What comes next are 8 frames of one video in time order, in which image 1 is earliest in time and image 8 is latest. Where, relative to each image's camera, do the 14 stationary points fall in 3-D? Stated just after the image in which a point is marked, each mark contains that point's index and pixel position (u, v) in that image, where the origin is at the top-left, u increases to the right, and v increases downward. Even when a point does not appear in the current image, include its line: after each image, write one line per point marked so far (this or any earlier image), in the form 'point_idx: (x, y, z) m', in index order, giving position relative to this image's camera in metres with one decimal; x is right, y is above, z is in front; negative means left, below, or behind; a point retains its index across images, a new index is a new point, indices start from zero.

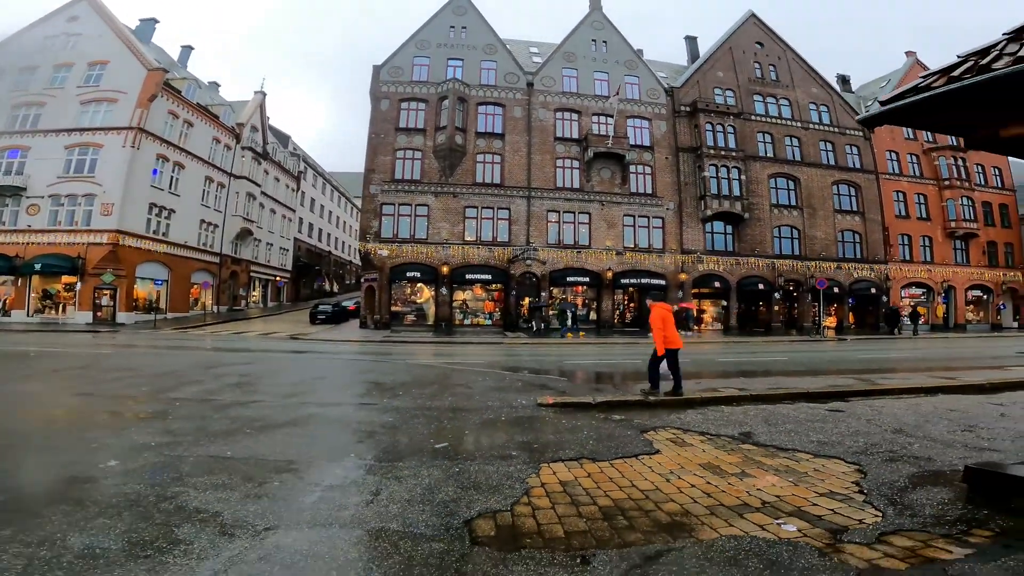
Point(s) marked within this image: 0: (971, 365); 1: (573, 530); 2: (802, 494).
0: (+10.8, -1.8, +11.2) m
1: (+0.3, -1.3, +2.7) m
2: (+1.9, -1.4, +3.2) m
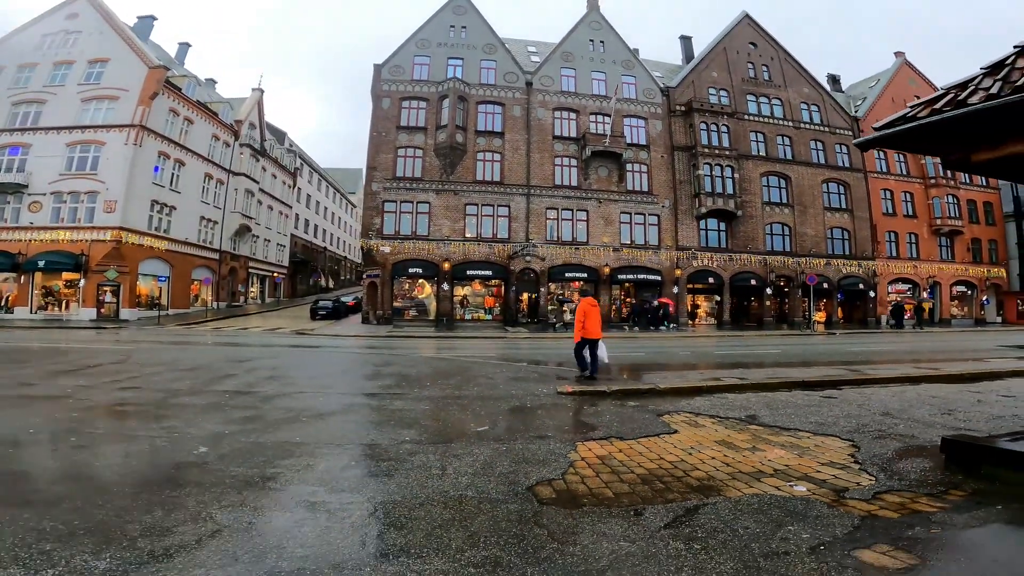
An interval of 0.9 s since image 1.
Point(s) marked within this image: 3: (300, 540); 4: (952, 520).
0: (+11.0, -1.7, +11.8) m
1: (+0.7, -1.3, +3.2) m
2: (+2.3, -1.4, +3.7) m
3: (-1.0, -1.3, +2.4) m
4: (+2.5, -1.3, +2.8) m
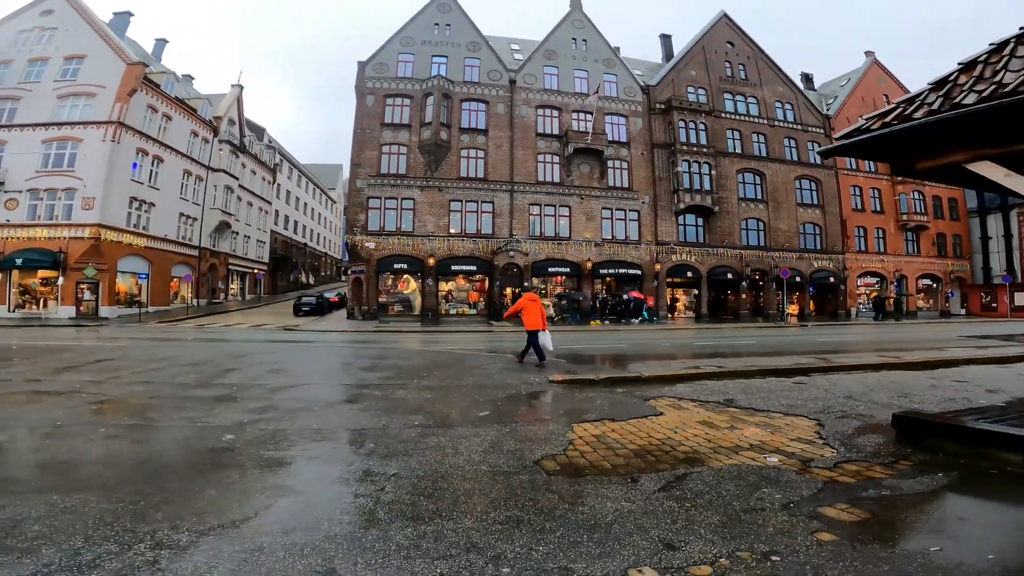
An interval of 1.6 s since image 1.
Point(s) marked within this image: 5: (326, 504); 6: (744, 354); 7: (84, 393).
0: (+10.7, -1.6, +12.7) m
1: (+0.8, -1.3, +3.6) m
2: (+2.3, -1.3, +4.2) m
3: (-0.9, -1.3, +2.8) m
4: (+2.6, -1.2, +3.2) m
5: (-1.1, -1.3, +2.8) m
6: (+5.7, -1.6, +11.8) m
7: (-5.3, -1.3, +5.9) m
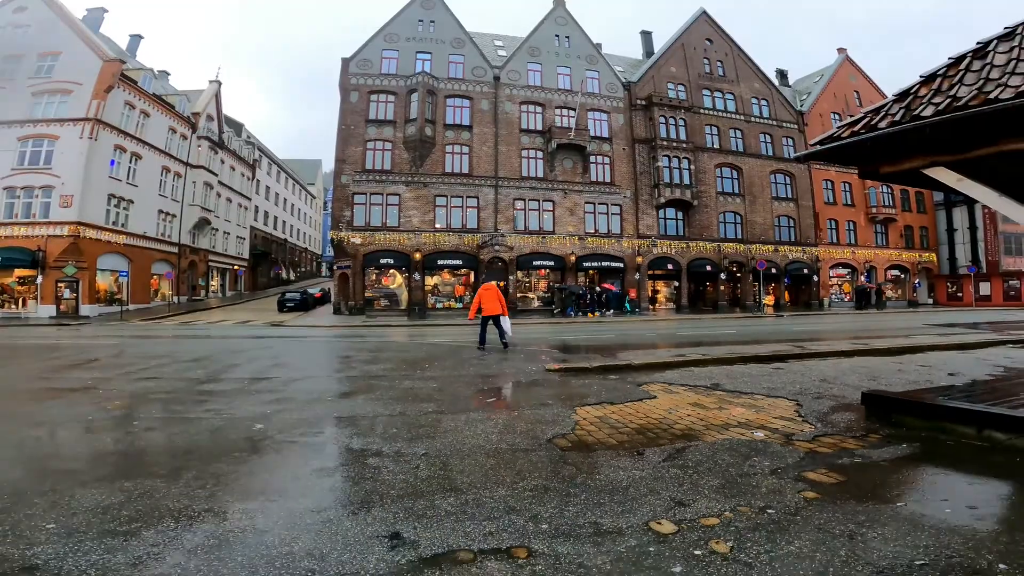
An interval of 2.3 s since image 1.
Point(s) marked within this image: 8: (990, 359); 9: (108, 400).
0: (+10.5, -1.3, +13.5) m
1: (+0.9, -1.3, +4.0) m
2: (+2.4, -1.2, +4.7) m
3: (-0.8, -1.3, +3.1) m
4: (+2.7, -1.2, +3.7) m
5: (-0.9, -1.3, +3.1) m
6: (+5.5, -1.4, +12.4) m
7: (-5.2, -1.3, +6.1) m
8: (+7.5, -1.1, +7.5) m
9: (-4.6, -1.3, +5.5) m
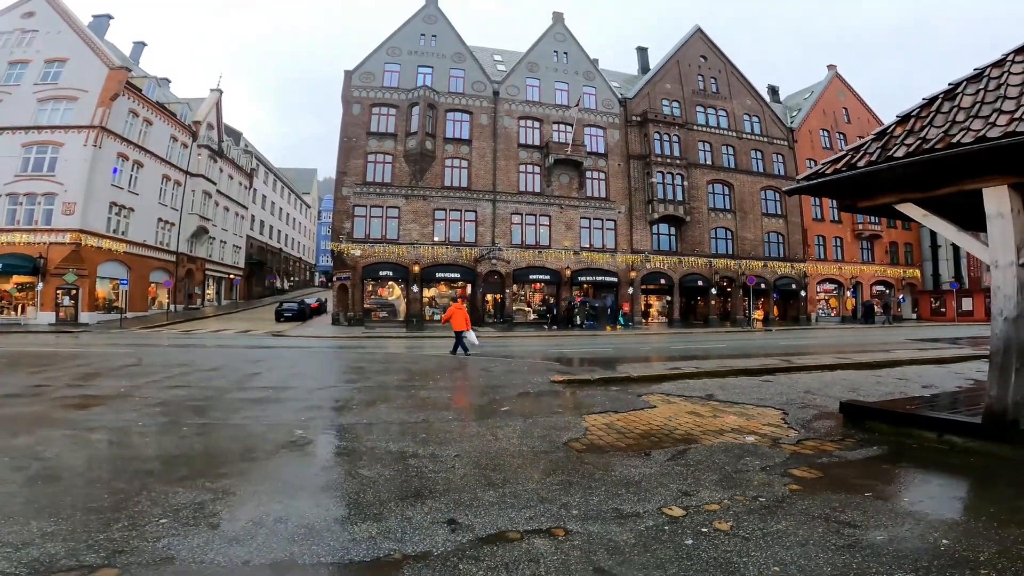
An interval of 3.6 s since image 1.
0: (+10.5, -1.8, +14.1) m
1: (+1.1, -1.5, +4.5) m
2: (+2.6, -1.5, +5.2) m
3: (-0.6, -1.4, +3.6) m
4: (+2.9, -1.4, +4.2) m
5: (-0.7, -1.4, +3.6) m
6: (+5.5, -1.8, +13.0) m
7: (-5.1, -1.5, +6.5) m
8: (+7.6, -1.4, +8.1) m
9: (-4.5, -1.5, +5.9) m
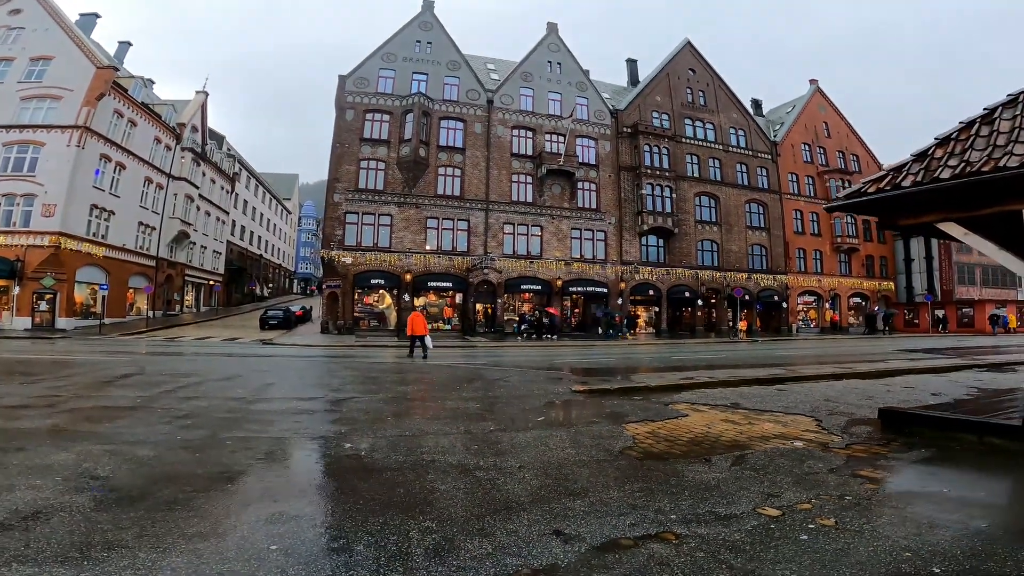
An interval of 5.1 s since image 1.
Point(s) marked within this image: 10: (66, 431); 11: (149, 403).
0: (+10.5, -2.2, +14.6) m
1: (+1.6, -1.6, +4.6) m
2: (+3.1, -1.6, +5.3) m
3: (0.0, -1.5, +3.6) m
4: (+3.4, -1.5, +4.4) m
5: (-0.2, -1.5, +3.6) m
6: (+5.7, -2.1, +13.2) m
7: (-4.6, -1.5, +6.3) m
8: (+8.0, -1.7, +8.5) m
9: (-4.0, -1.5, +5.7) m
10: (-4.5, -1.4, +4.8) m
11: (-4.8, -1.5, +6.3) m
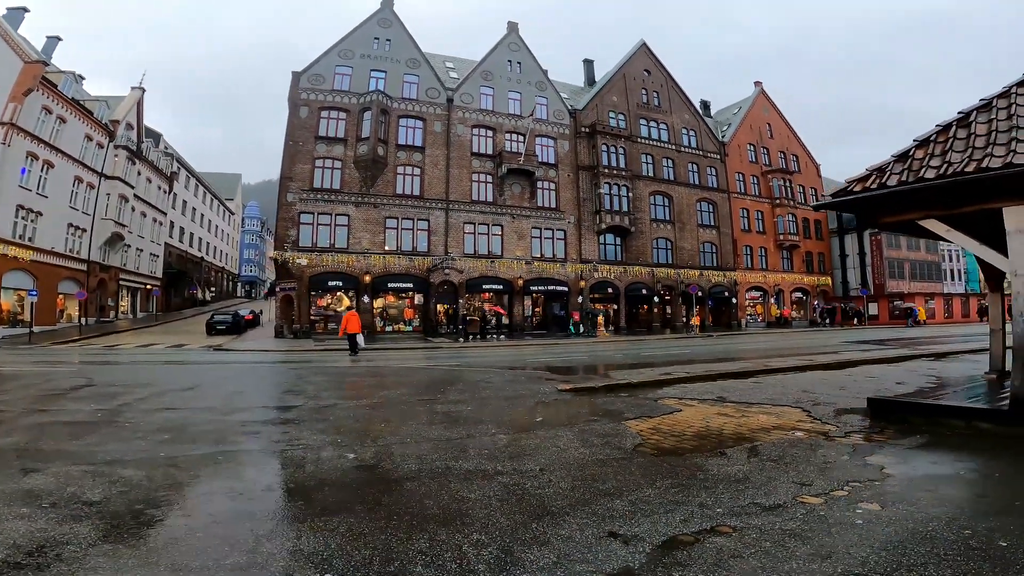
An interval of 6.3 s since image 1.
0: (+9.6, -2.0, +15.5) m
1: (+1.8, -1.5, +4.6) m
2: (+3.2, -1.5, +5.5) m
3: (+0.2, -1.5, +3.5) m
4: (+3.6, -1.4, +4.6) m
5: (+0.1, -1.5, +3.5) m
6: (+4.9, -2.1, +13.6) m
7: (-4.7, -1.6, +5.7) m
8: (+7.7, -1.6, +9.2) m
9: (-4.0, -1.6, +5.2) m
10: (-4.3, -1.5, +4.2) m
11: (-4.9, -1.6, +5.8) m
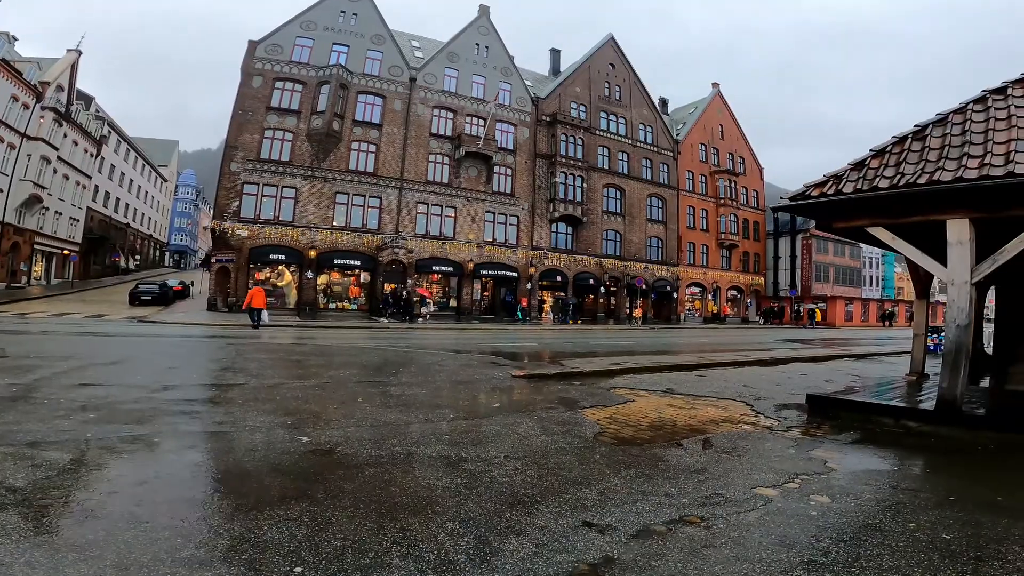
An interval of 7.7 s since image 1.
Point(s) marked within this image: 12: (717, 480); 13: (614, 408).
0: (+8.0, -2.0, +16.5) m
1: (+1.4, -1.5, +4.8) m
2: (+2.7, -1.5, +5.8) m
3: (0.0, -1.4, +3.5) m
4: (+3.2, -1.5, +5.0) m
5: (-0.2, -1.4, +3.5) m
6: (+3.5, -1.9, +14.1) m
7: (-5.1, -1.2, +5.2) m
8: (+6.8, -1.7, +9.9) m
9: (-4.4, -1.2, +4.7) m
10: (-4.6, -1.1, +3.7) m
11: (-5.3, -1.1, +5.2) m
12: (+1.5, -1.4, +3.4) m
13: (+1.3, -1.5, +6.0) m
